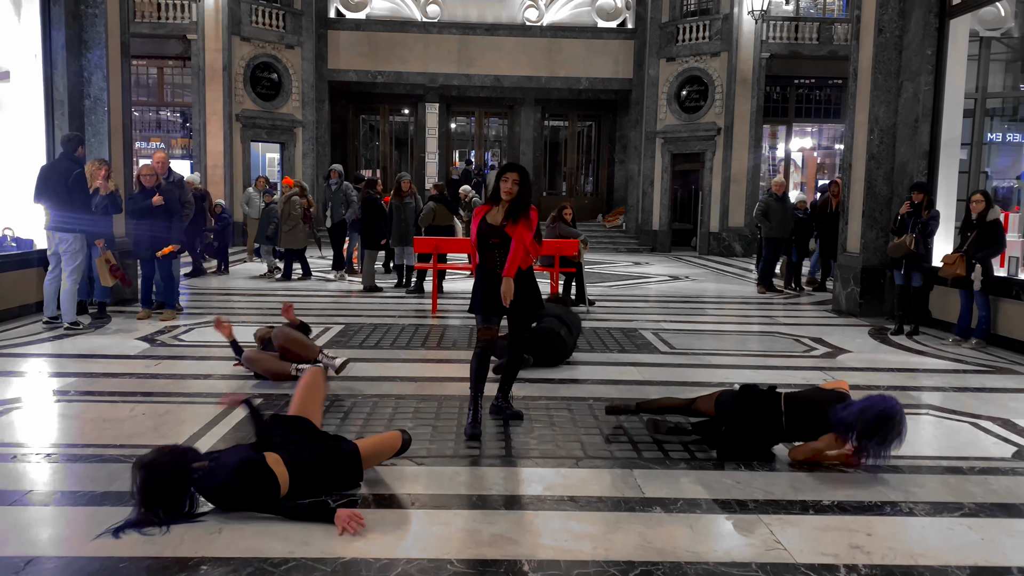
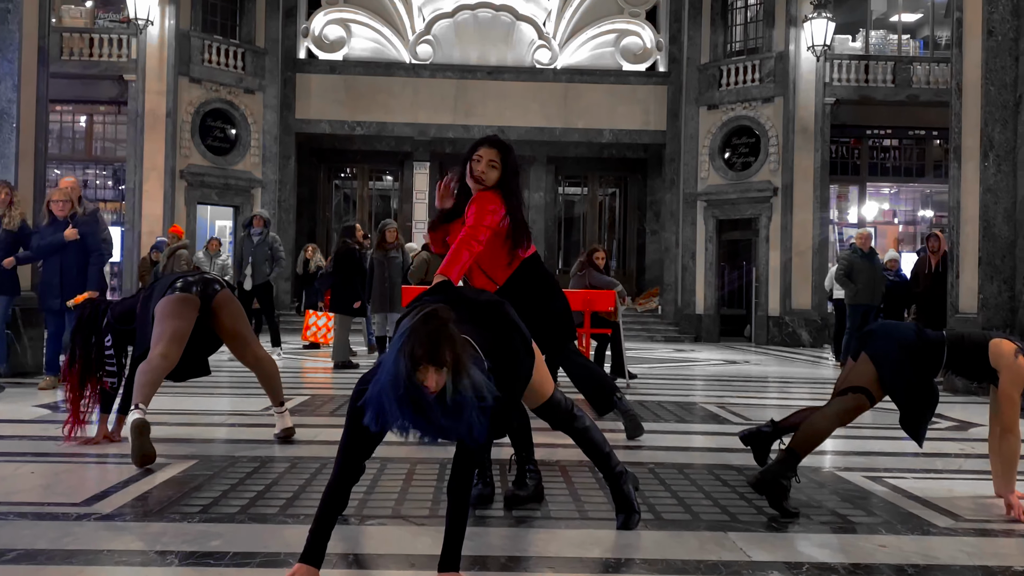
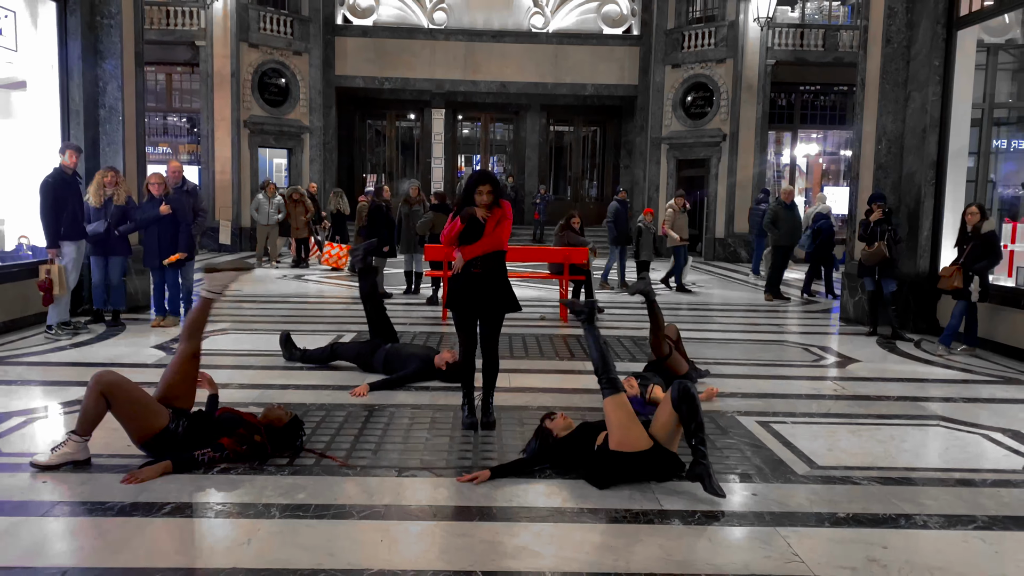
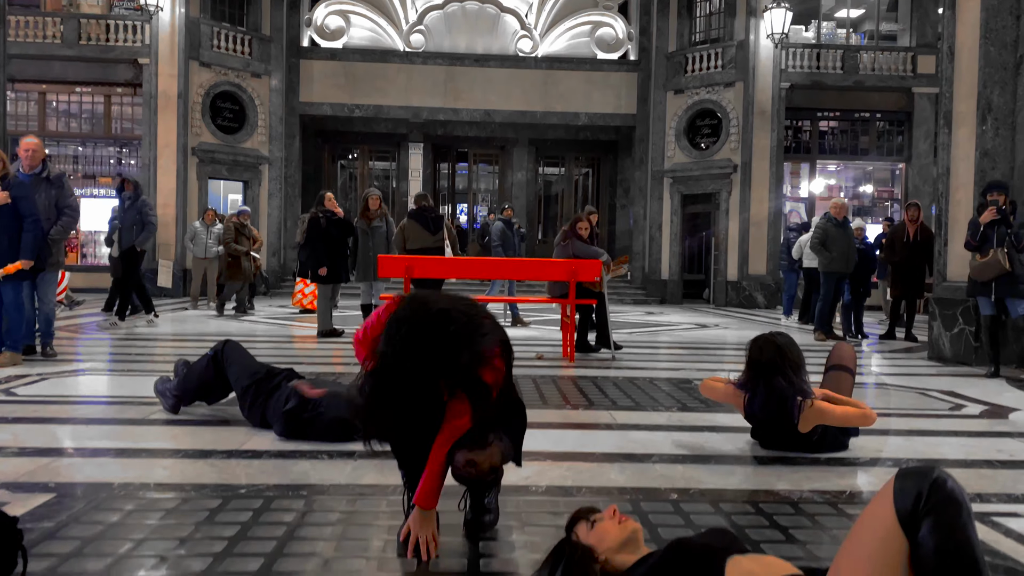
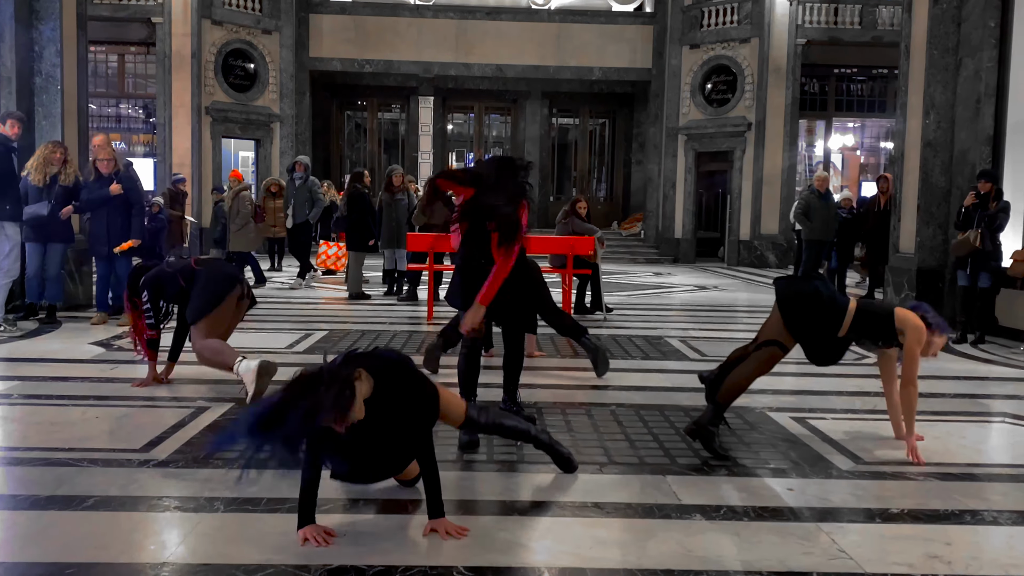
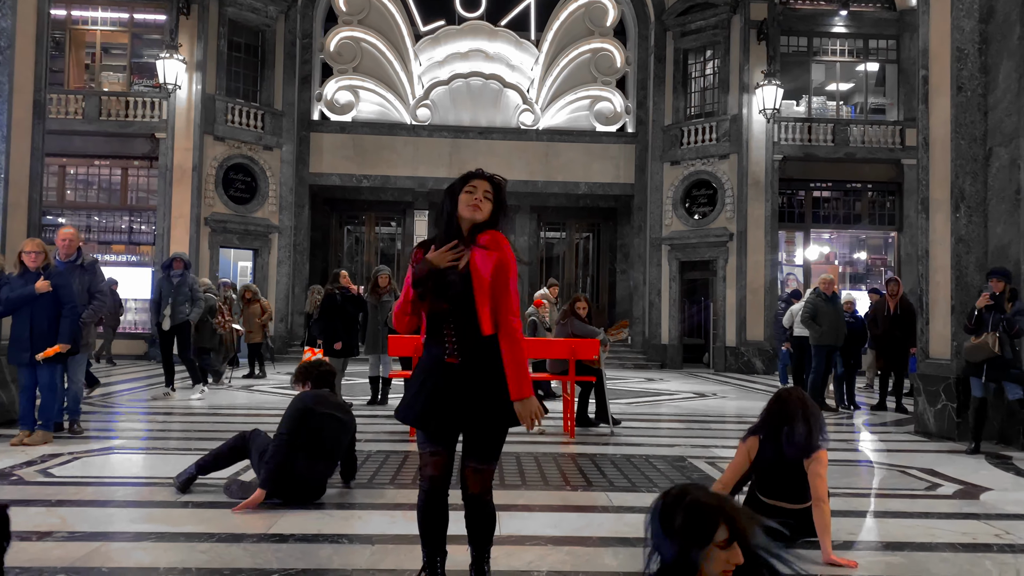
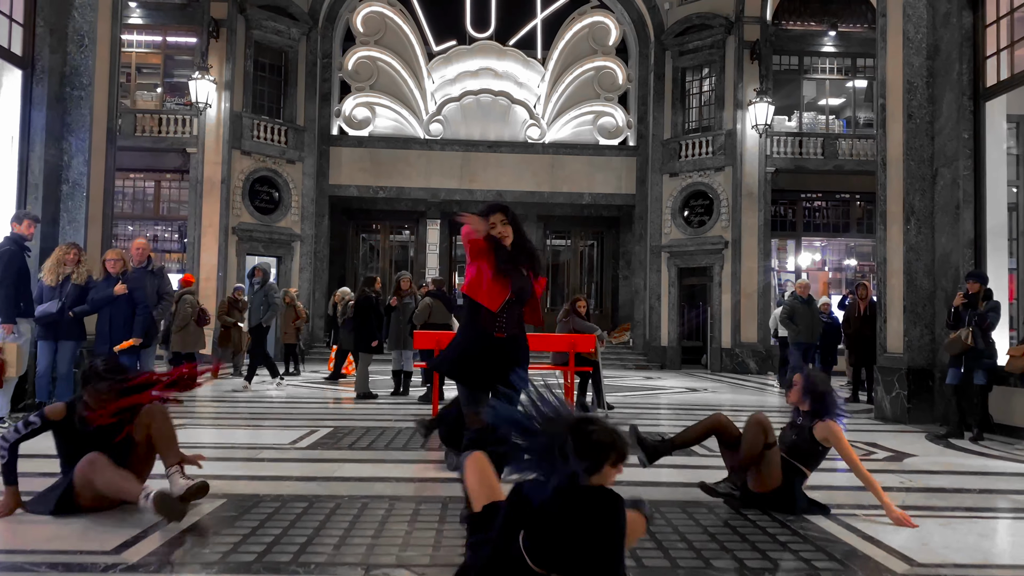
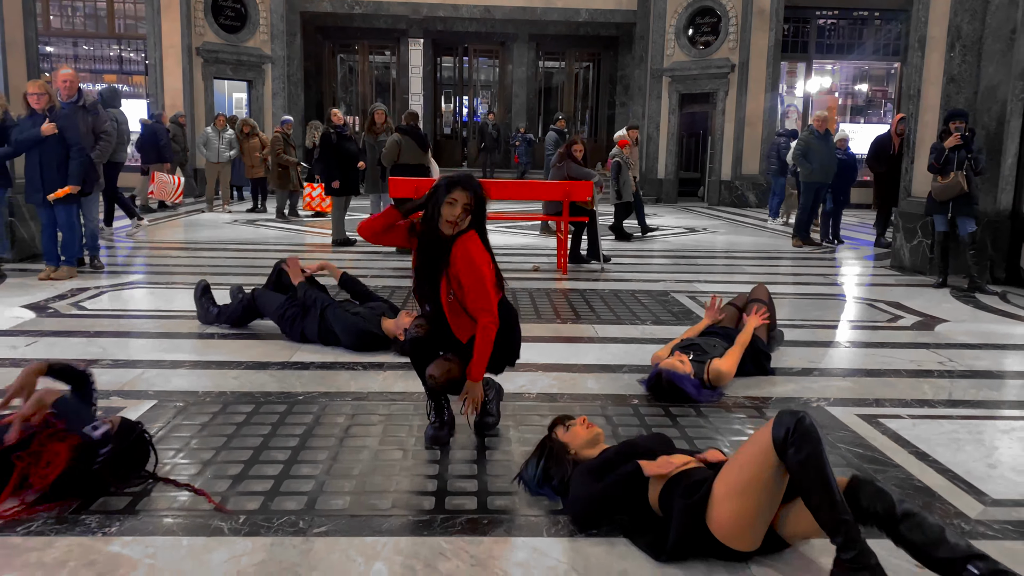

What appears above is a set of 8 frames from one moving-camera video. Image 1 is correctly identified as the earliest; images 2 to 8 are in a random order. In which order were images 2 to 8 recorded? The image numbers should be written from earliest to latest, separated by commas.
5, 2, 7, 6, 4, 8, 3
